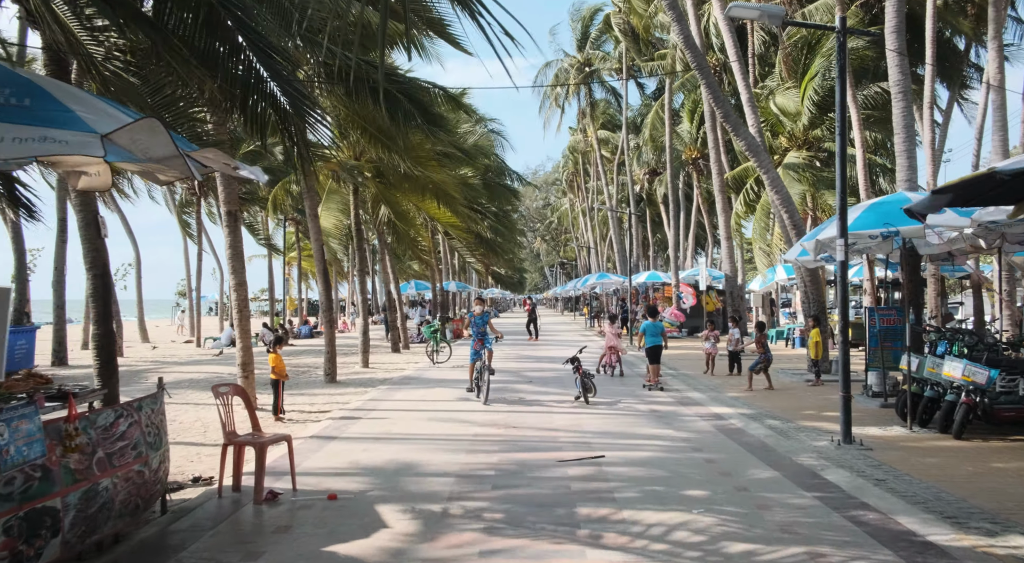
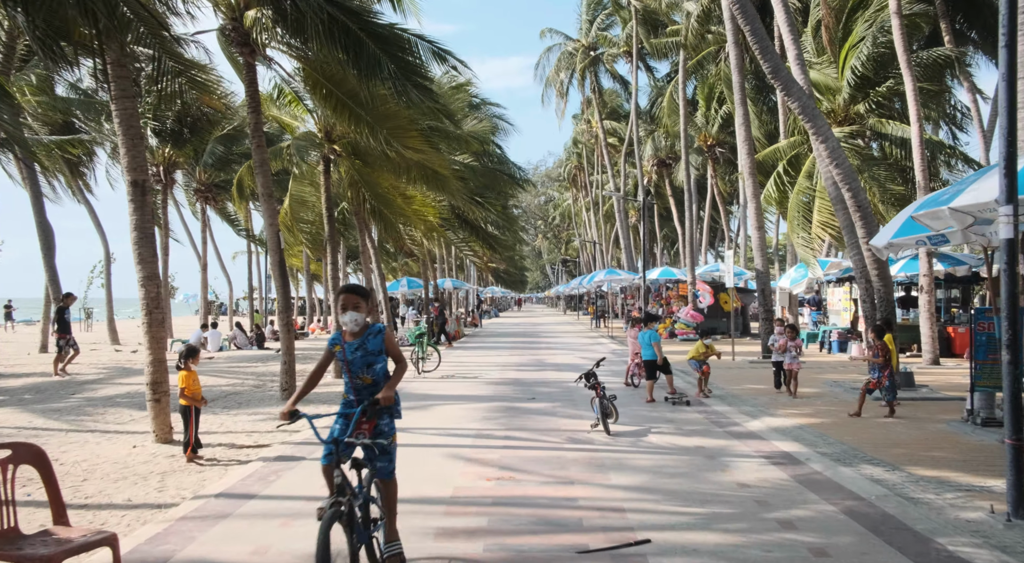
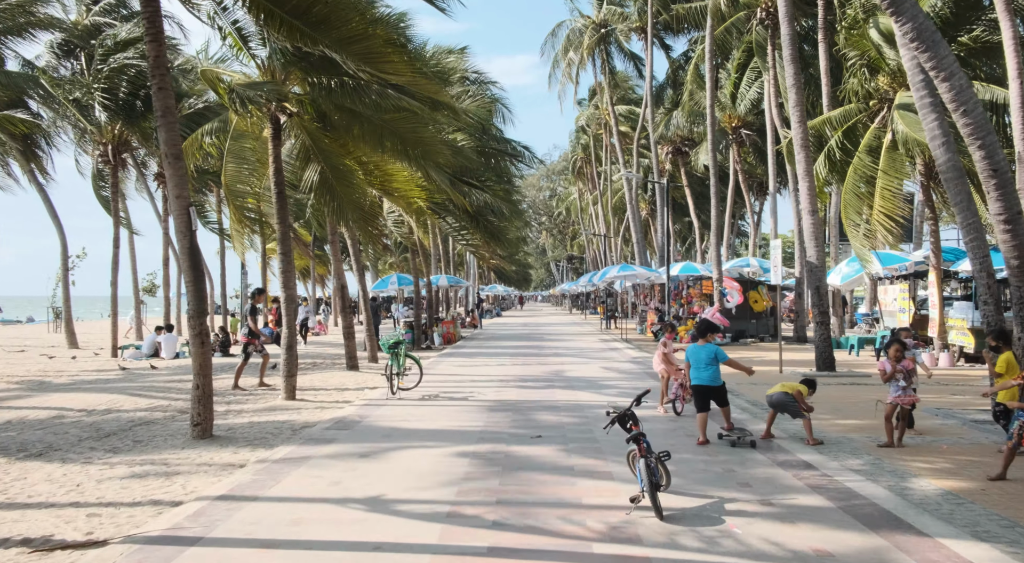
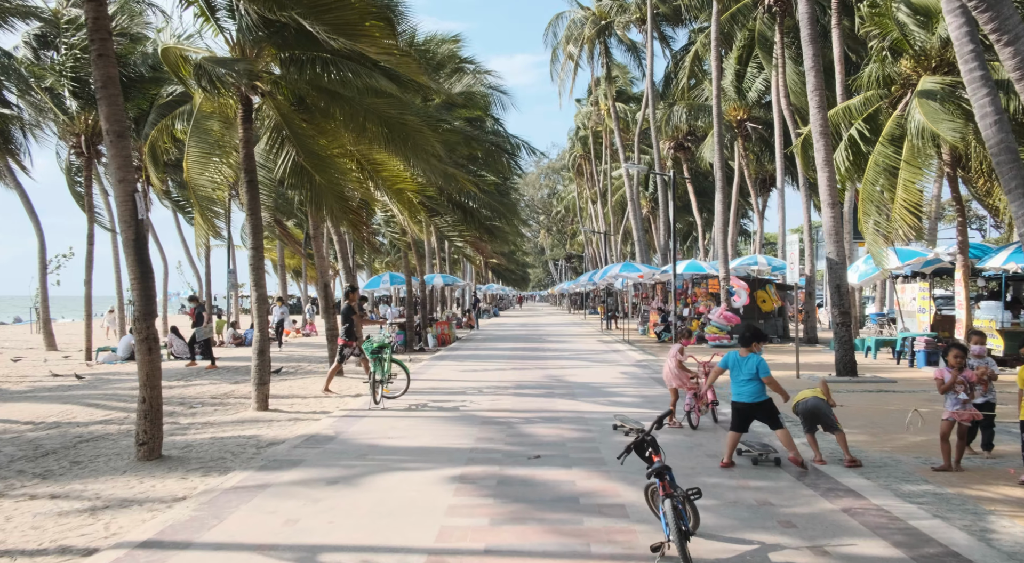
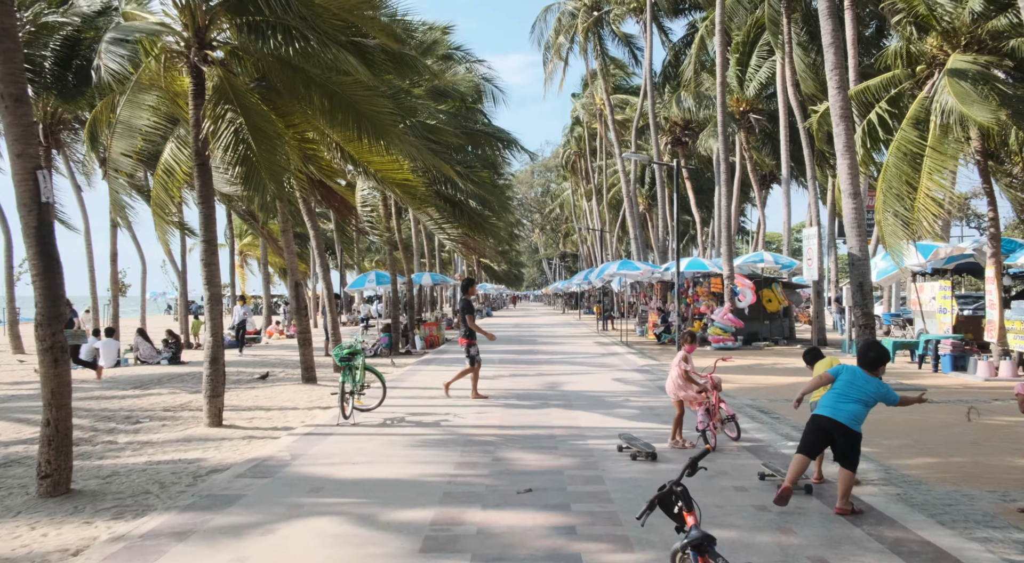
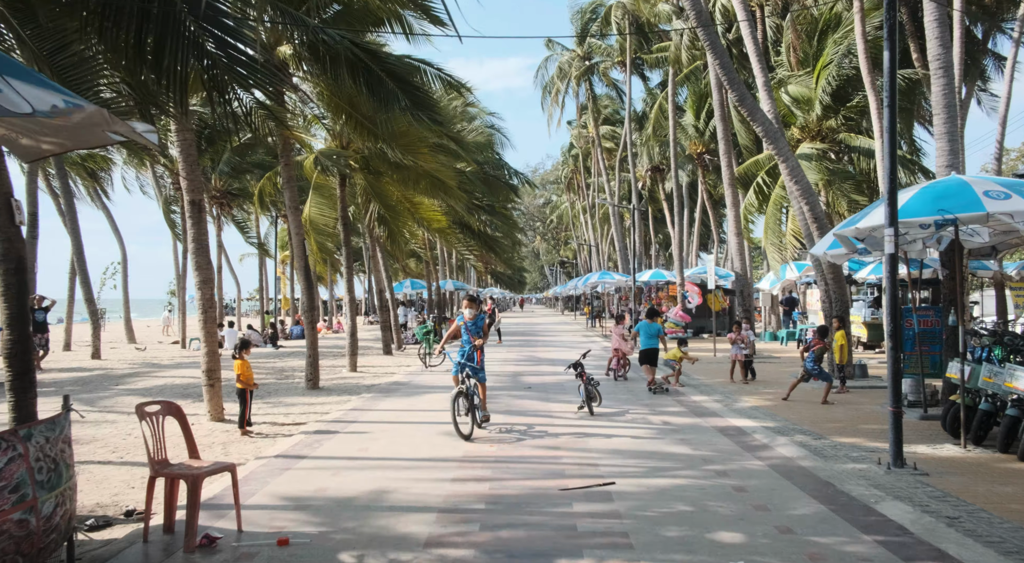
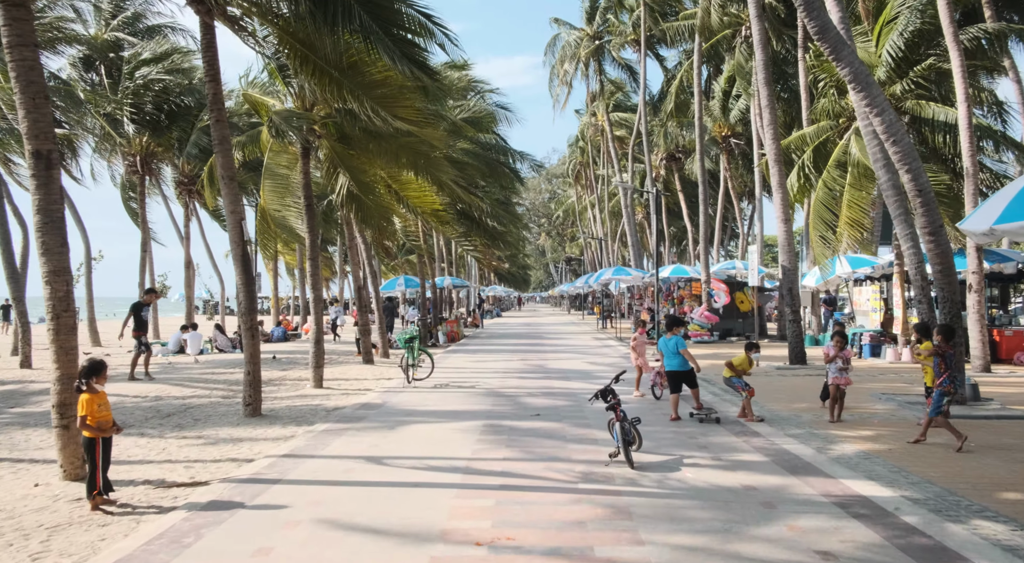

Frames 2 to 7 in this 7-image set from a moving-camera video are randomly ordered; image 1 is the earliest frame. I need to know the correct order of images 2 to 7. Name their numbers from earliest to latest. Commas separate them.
6, 2, 7, 3, 4, 5
